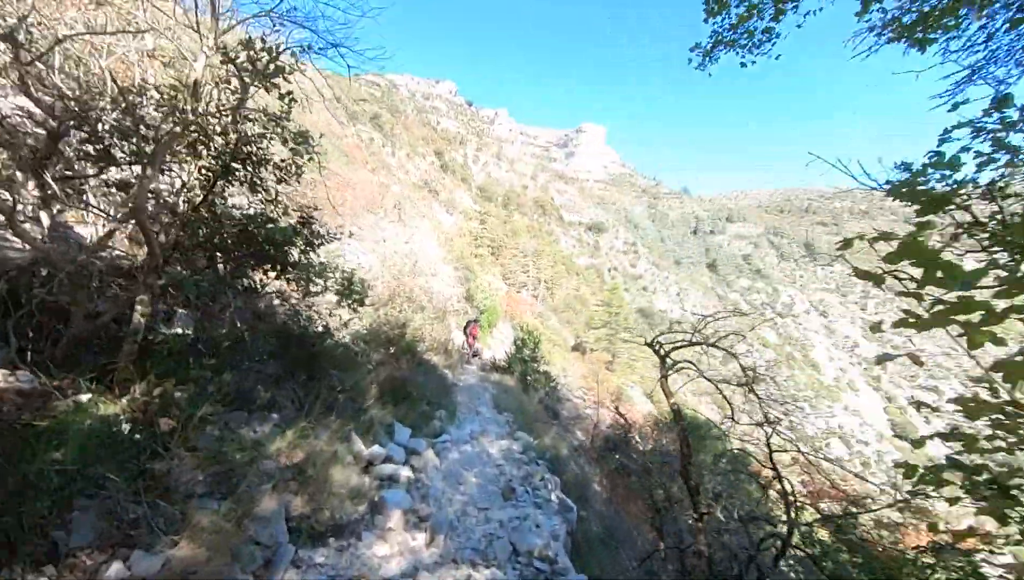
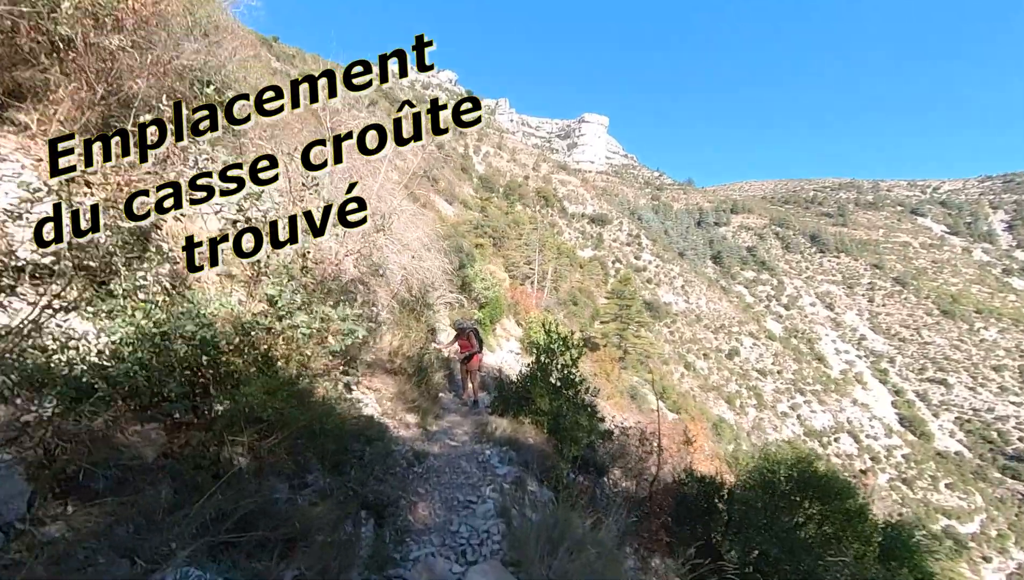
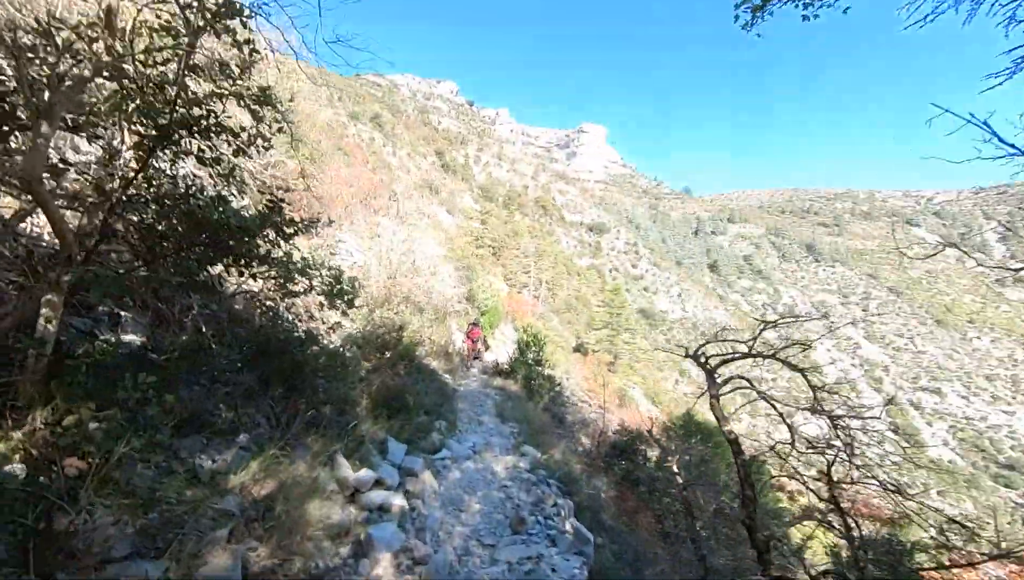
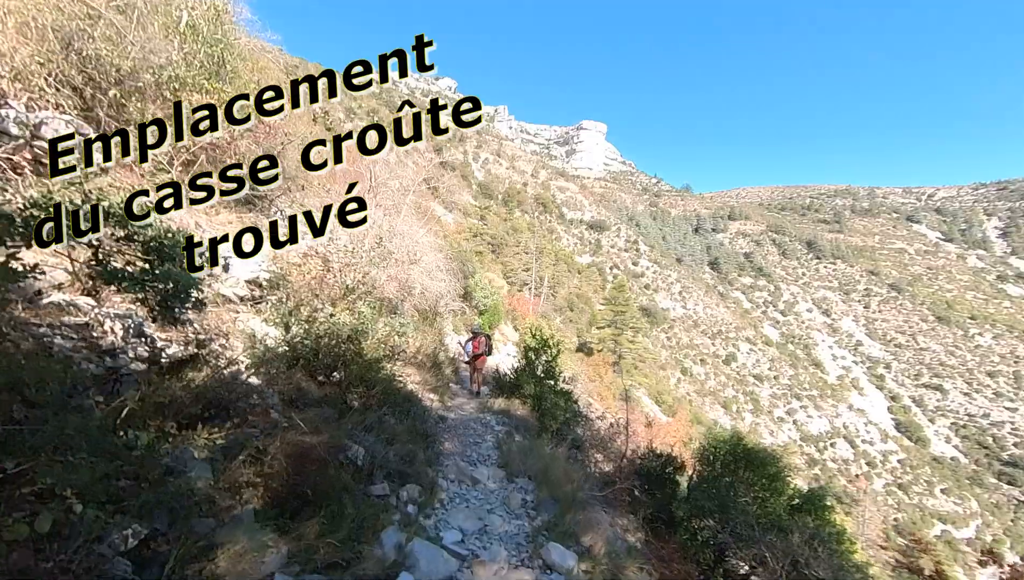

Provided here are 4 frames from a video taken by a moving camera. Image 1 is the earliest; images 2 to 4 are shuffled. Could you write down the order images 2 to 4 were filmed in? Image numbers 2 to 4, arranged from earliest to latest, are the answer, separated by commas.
3, 4, 2
